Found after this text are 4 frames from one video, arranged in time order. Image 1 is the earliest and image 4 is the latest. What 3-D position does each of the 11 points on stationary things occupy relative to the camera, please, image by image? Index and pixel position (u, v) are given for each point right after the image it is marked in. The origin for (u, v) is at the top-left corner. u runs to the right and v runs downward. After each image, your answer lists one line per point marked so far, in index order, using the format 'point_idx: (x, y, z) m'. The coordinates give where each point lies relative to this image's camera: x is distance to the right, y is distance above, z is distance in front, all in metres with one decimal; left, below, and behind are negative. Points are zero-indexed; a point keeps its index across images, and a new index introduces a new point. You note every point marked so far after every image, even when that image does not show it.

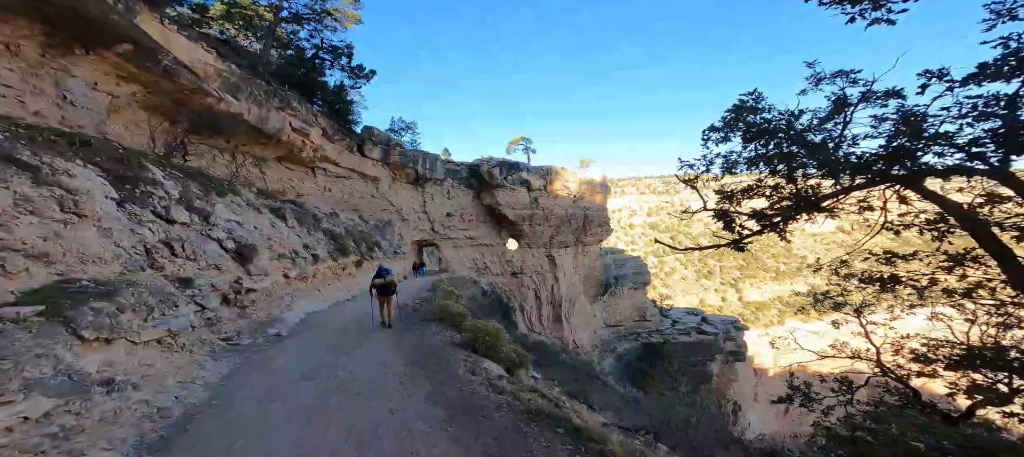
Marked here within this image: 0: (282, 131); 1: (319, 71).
0: (-5.8, +2.4, +11.3) m
1: (-7.1, +5.8, +16.7) m
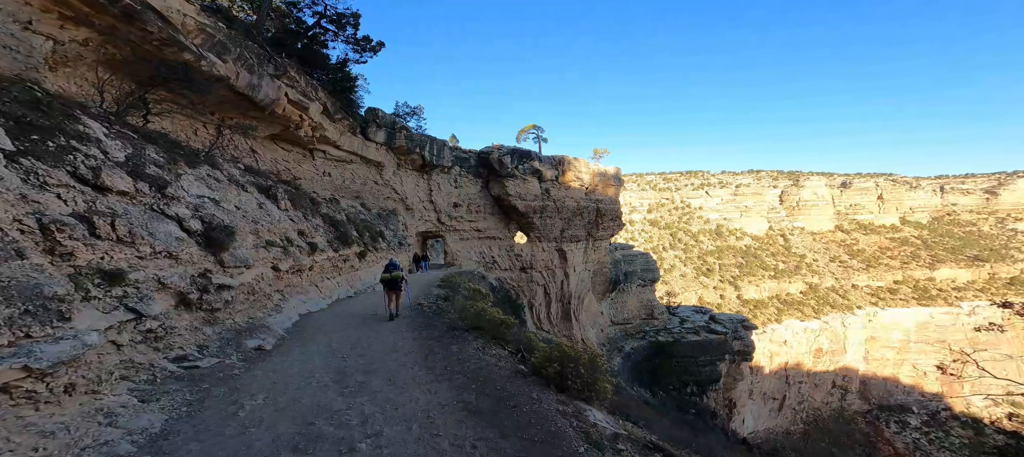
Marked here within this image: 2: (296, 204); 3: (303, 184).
0: (-5.1, +2.7, +9.7) m
1: (-6.4, +6.2, +15.1) m
2: (-4.3, +0.5, +8.8) m
3: (-6.2, +1.3, +13.3) m
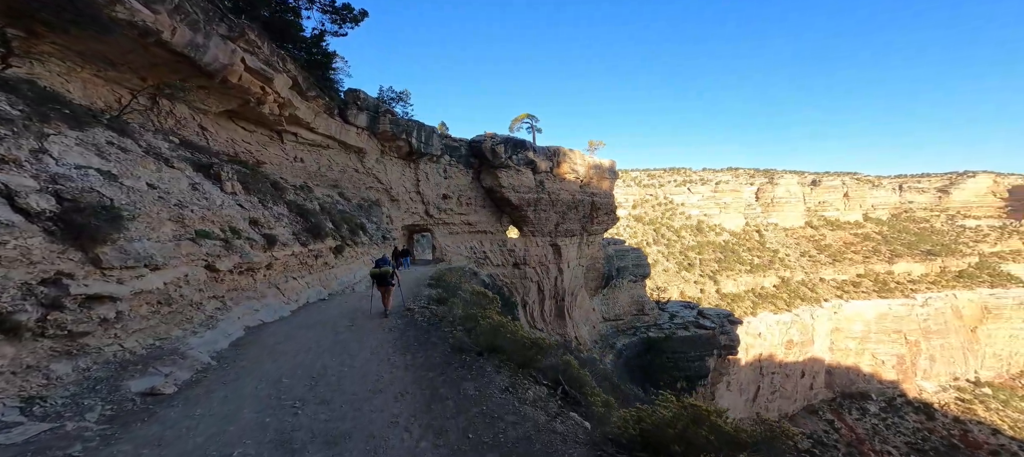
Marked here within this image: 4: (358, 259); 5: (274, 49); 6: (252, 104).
0: (-5.1, +2.9, +8.1) m
1: (-6.5, +6.5, +13.4) m
2: (-4.2, +0.7, +7.2) m
3: (-6.3, +1.6, +11.7) m
4: (-3.8, -0.8, +11.2) m
5: (-5.8, +4.3, +10.9) m
6: (-5.9, +2.9, +10.2) m
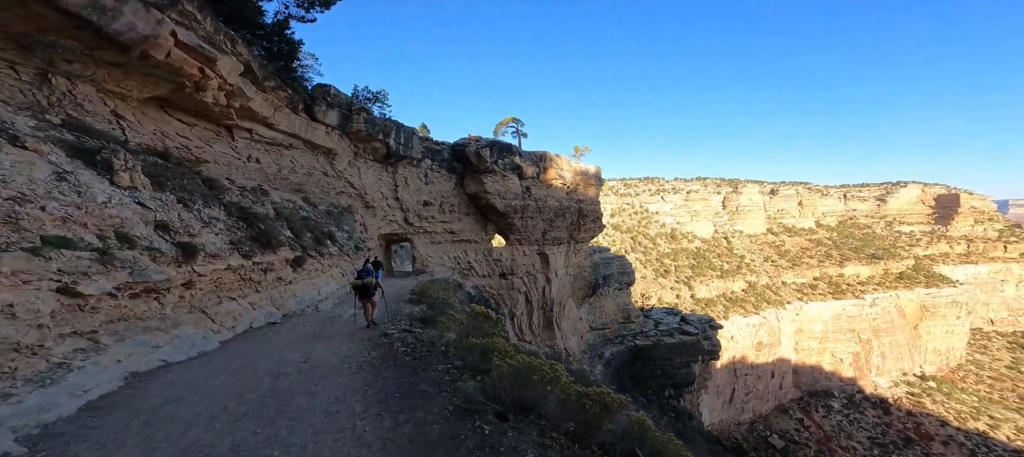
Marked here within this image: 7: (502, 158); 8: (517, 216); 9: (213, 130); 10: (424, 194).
0: (-5.2, +2.8, +6.5) m
1: (-6.9, +6.2, +11.8) m
2: (-4.3, +0.6, +5.6) m
3: (-6.5, +1.3, +10.0) m
4: (-4.0, -0.9, +9.6) m
5: (-6.0, +4.1, +9.3) m
6: (-6.1, +2.7, +8.6) m
7: (-0.4, +3.1, +19.0) m
8: (+0.3, +0.6, +19.1) m
9: (-6.7, +2.3, +10.2) m
10: (-3.5, +1.4, +17.7) m
